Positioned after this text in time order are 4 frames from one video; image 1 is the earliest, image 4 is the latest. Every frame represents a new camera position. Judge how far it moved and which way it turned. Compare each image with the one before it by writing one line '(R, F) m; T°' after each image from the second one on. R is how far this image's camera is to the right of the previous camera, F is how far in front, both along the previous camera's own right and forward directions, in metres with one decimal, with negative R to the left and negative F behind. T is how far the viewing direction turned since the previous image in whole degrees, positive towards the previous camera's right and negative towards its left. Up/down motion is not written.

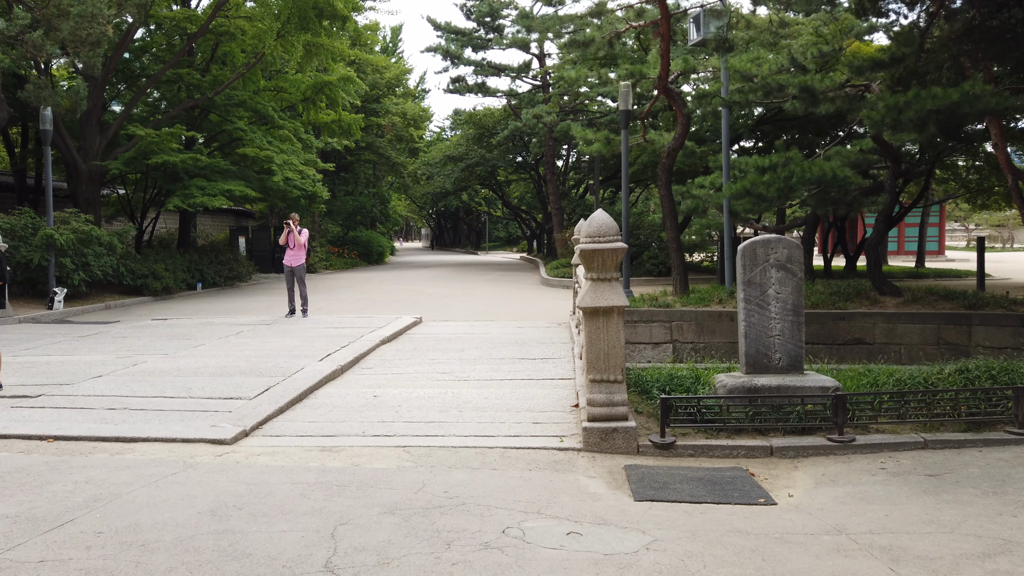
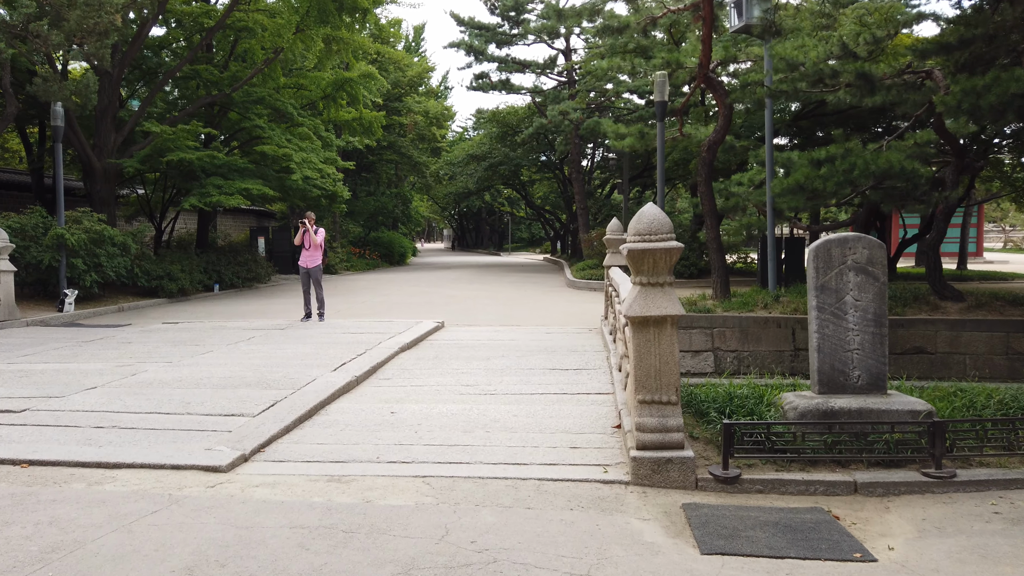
(-0.1, +0.7) m; -2°
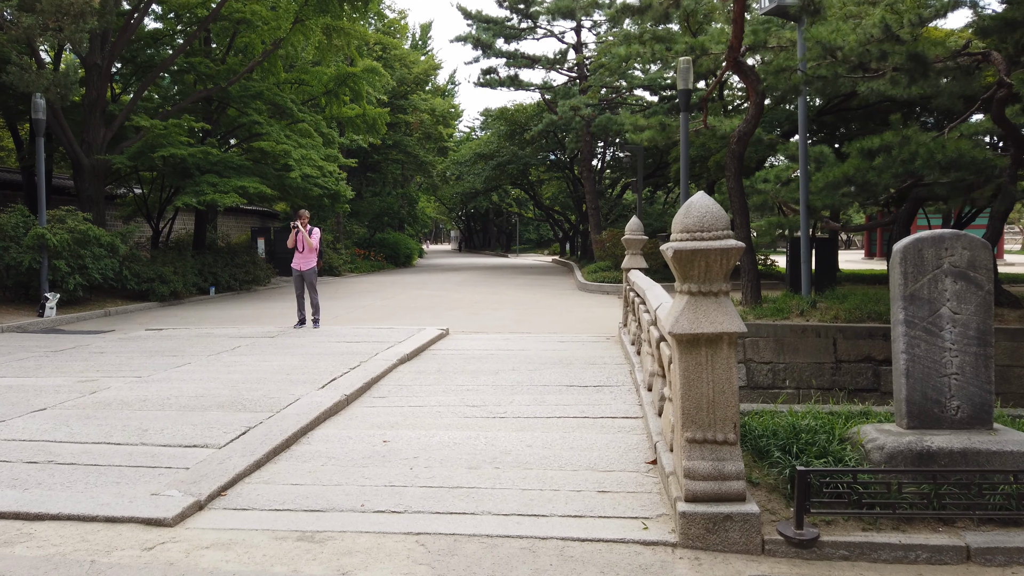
(0.0, +0.9) m; -1°
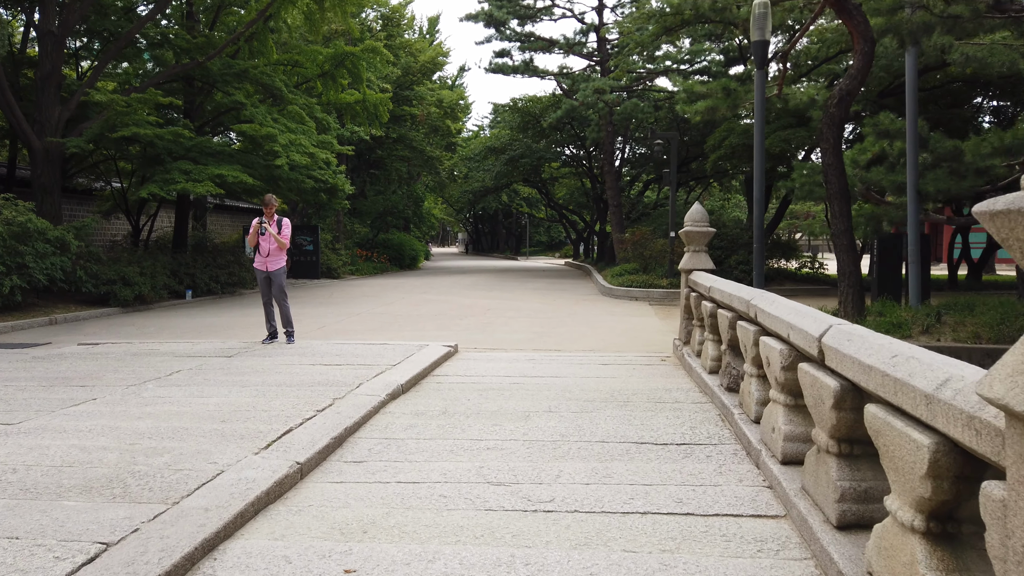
(-0.2, +2.3) m; -1°
